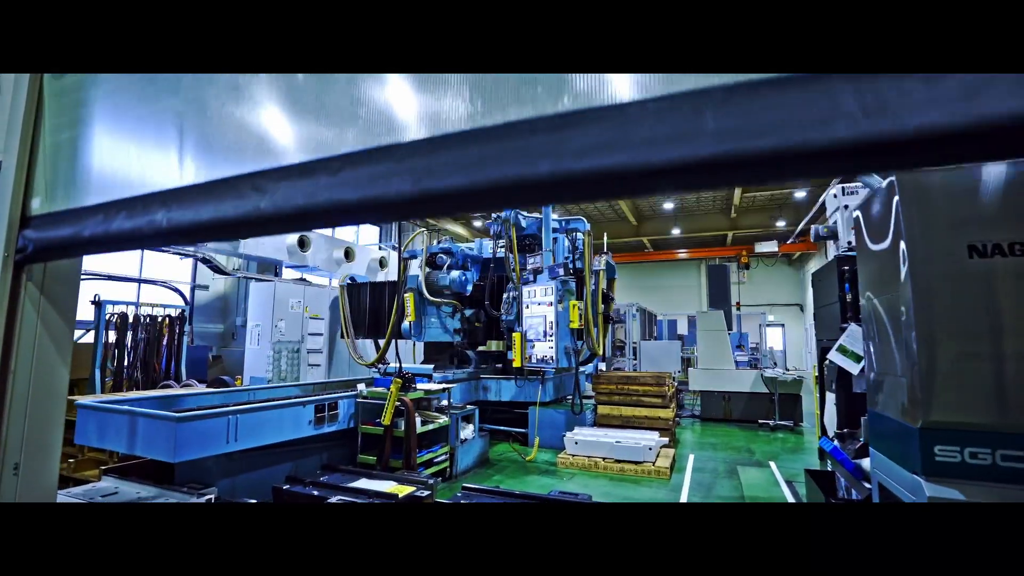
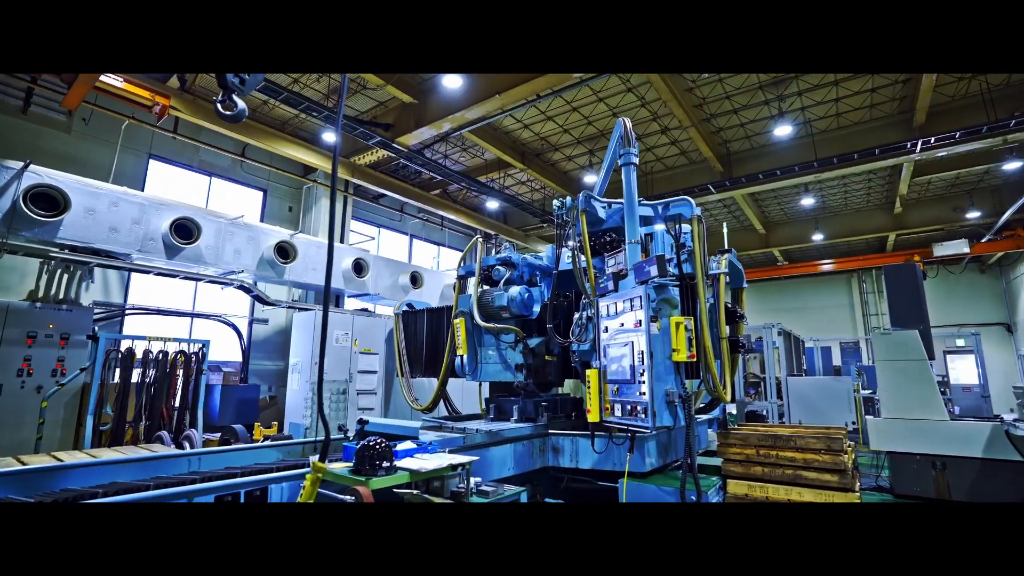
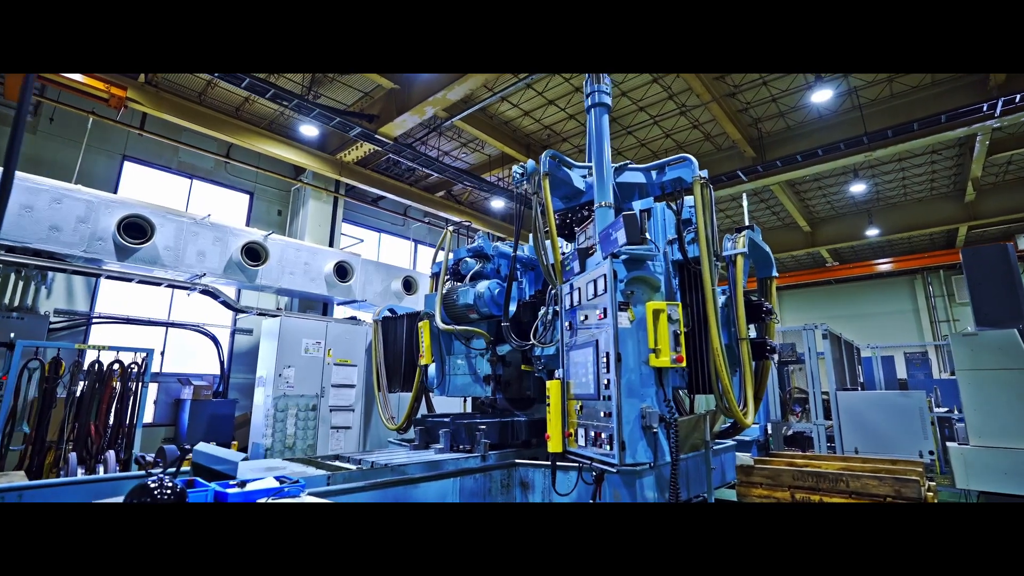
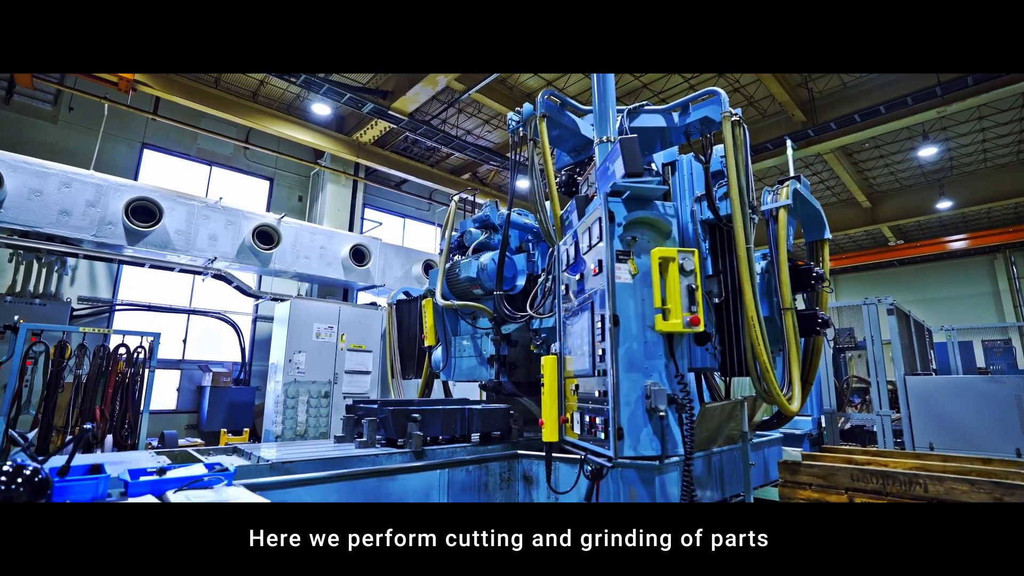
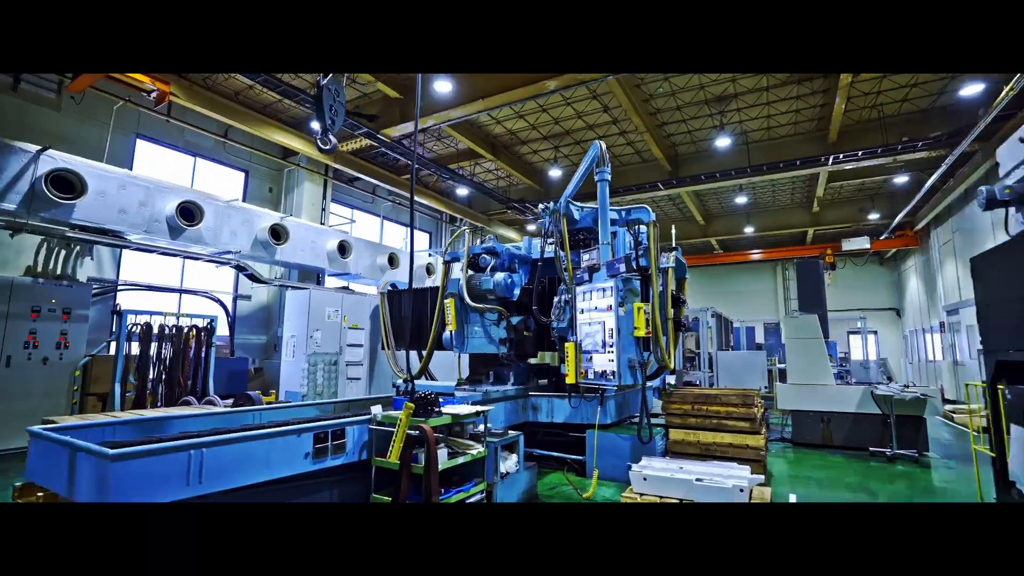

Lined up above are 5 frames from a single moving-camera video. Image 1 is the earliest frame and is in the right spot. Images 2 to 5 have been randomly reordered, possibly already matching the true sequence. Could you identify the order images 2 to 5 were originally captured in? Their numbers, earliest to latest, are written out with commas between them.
5, 2, 3, 4
